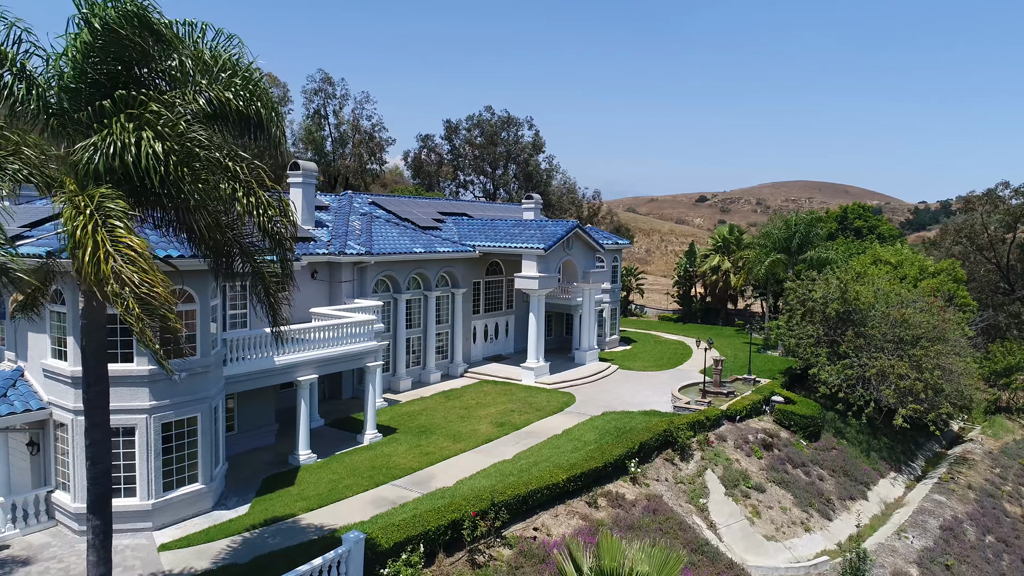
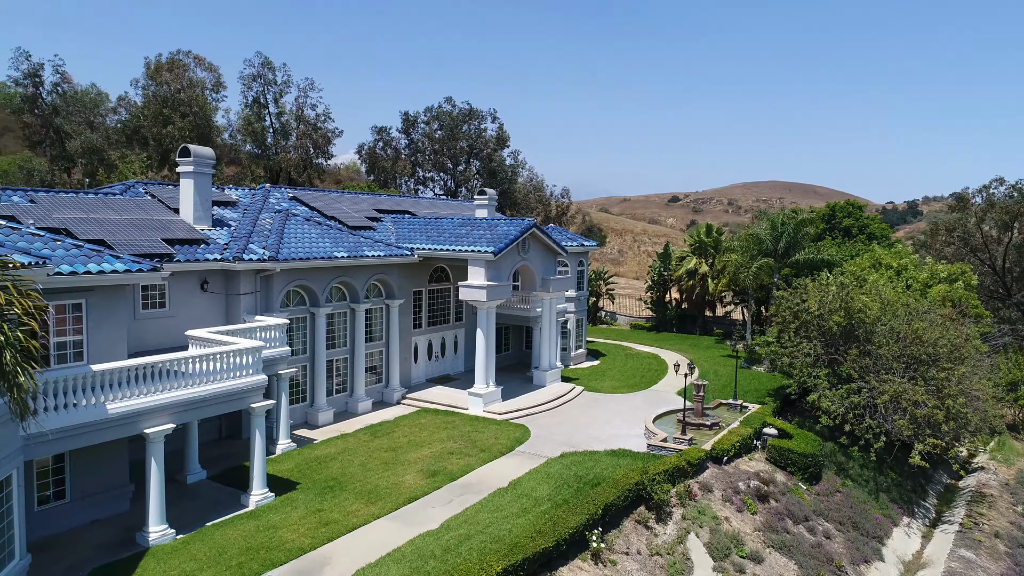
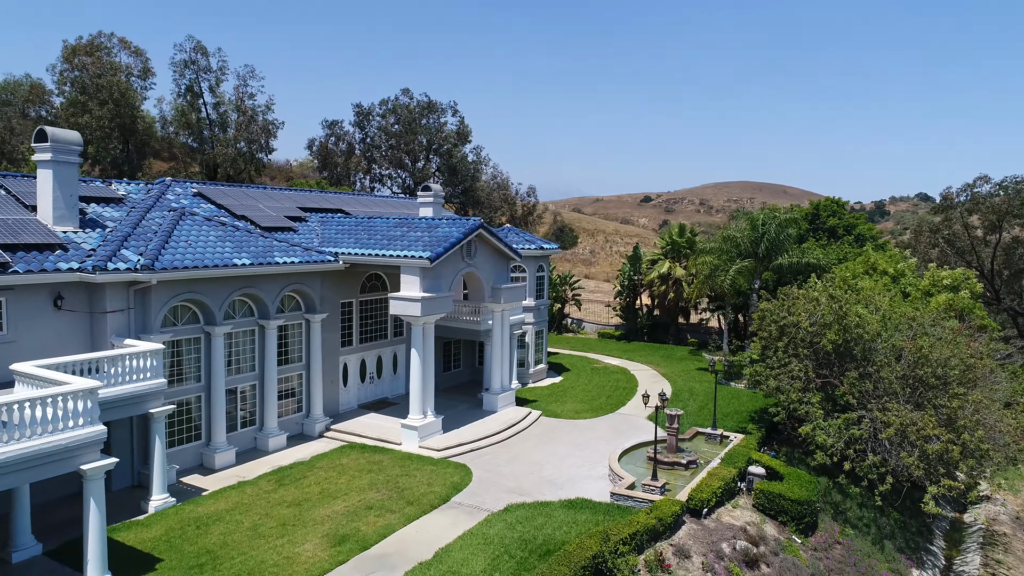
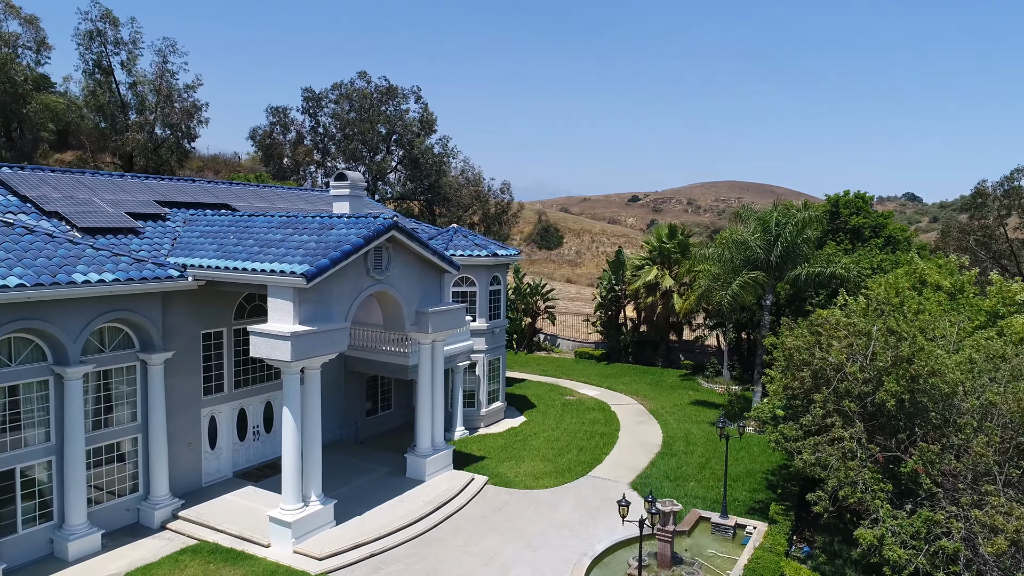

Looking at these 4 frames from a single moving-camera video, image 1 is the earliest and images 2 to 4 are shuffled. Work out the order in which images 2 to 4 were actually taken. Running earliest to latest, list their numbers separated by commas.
2, 3, 4
